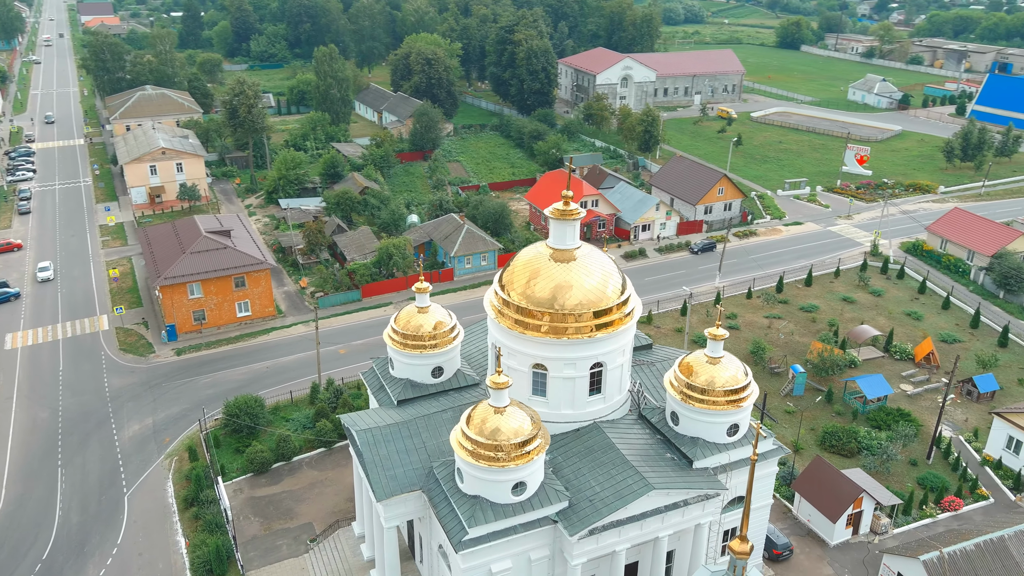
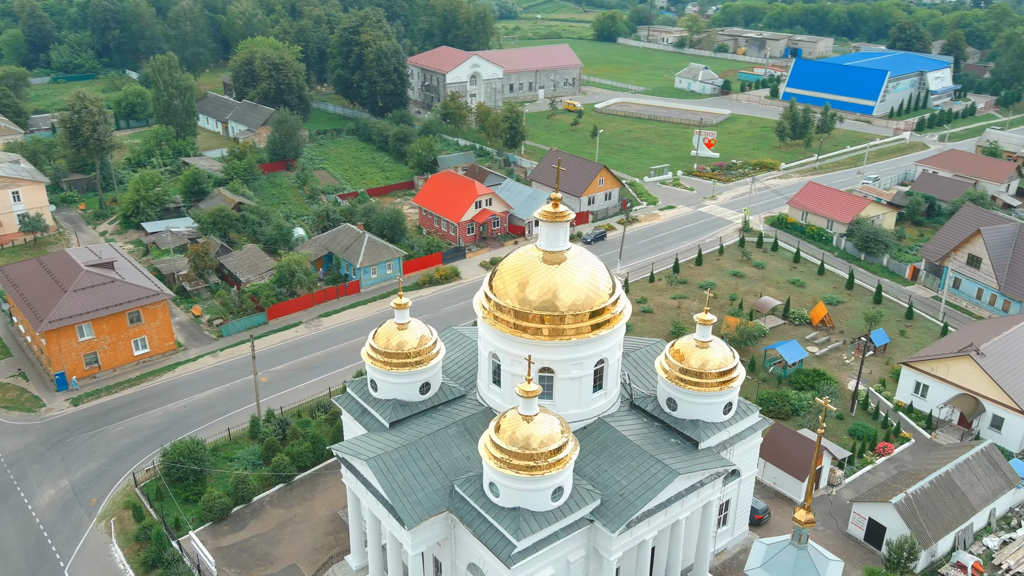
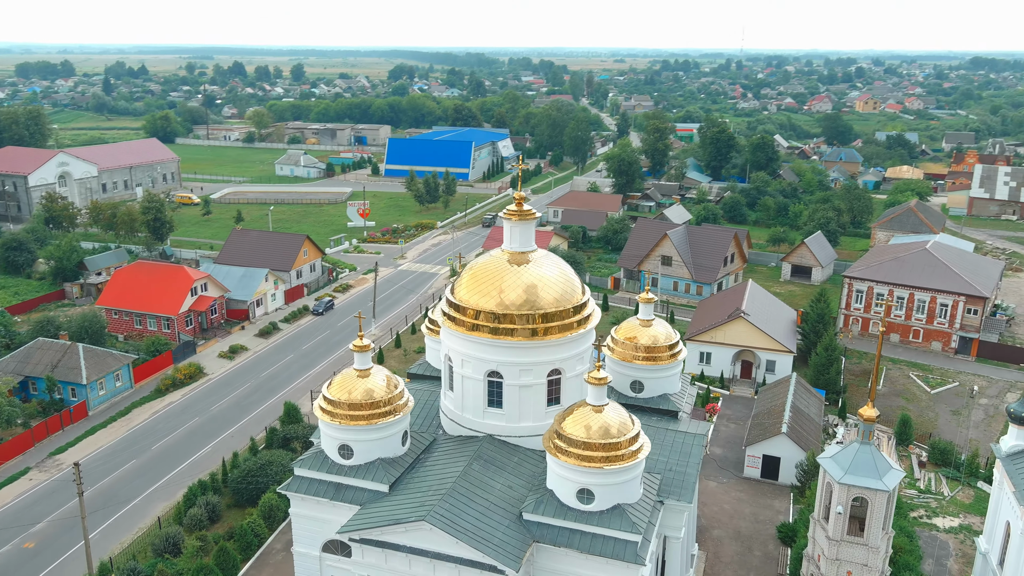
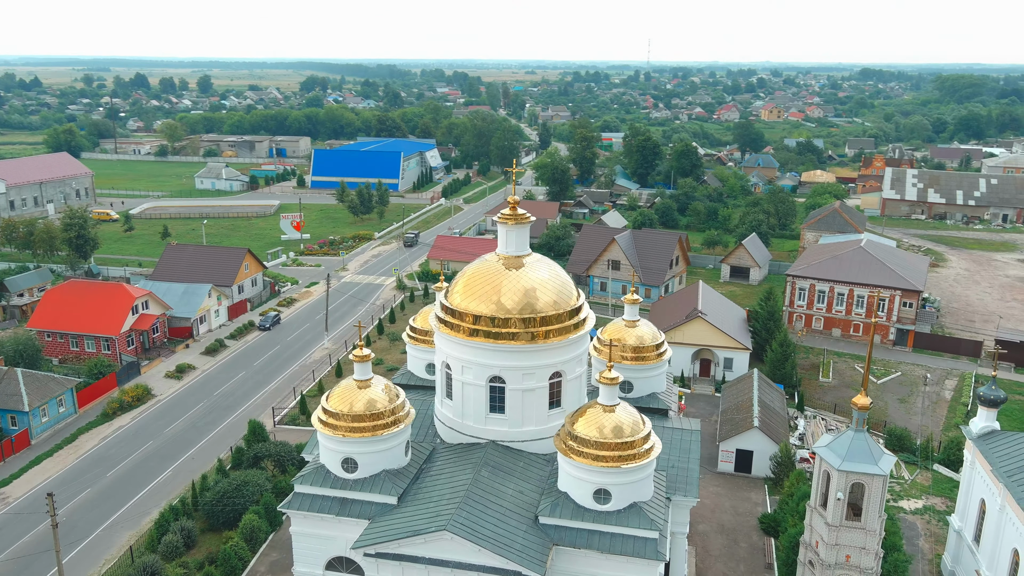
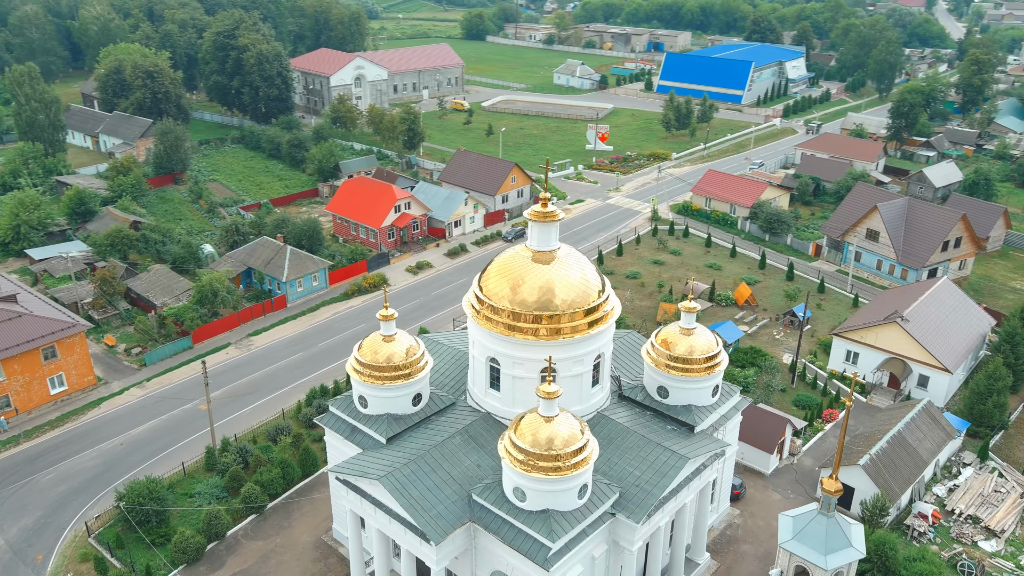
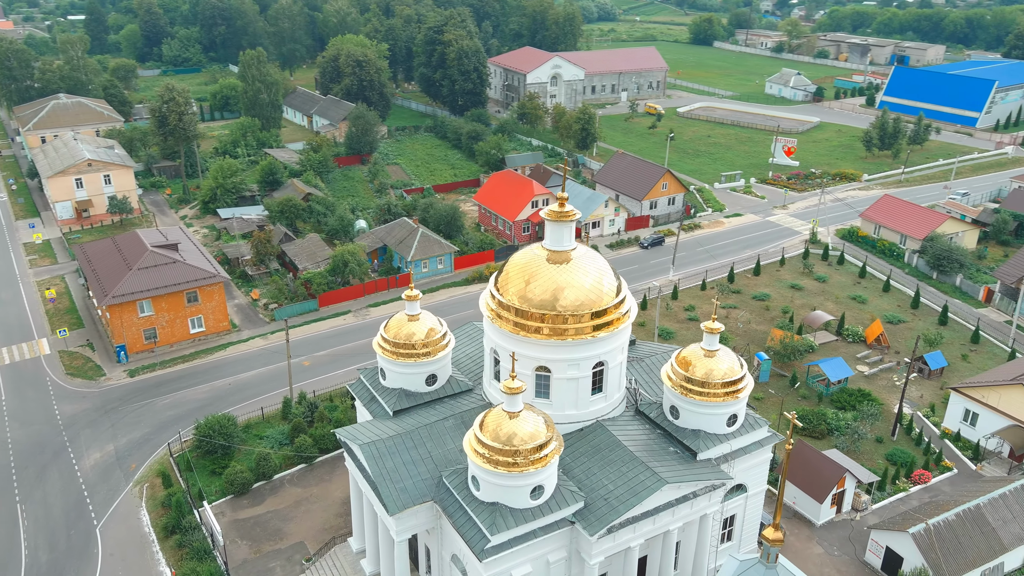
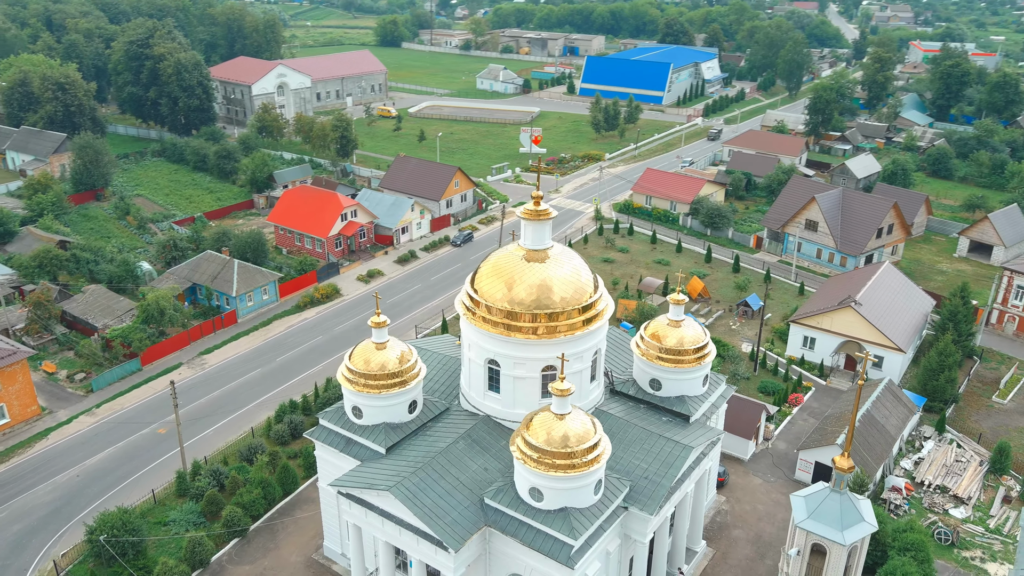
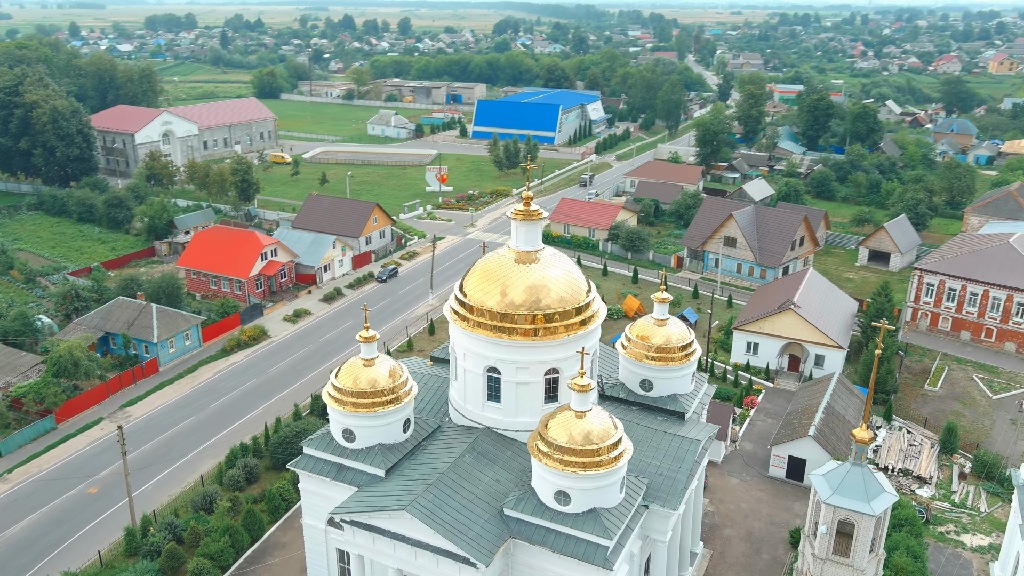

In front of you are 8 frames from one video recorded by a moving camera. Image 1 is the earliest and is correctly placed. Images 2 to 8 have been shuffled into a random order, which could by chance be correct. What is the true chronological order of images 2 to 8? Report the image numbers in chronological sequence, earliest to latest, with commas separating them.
6, 2, 5, 7, 8, 3, 4
